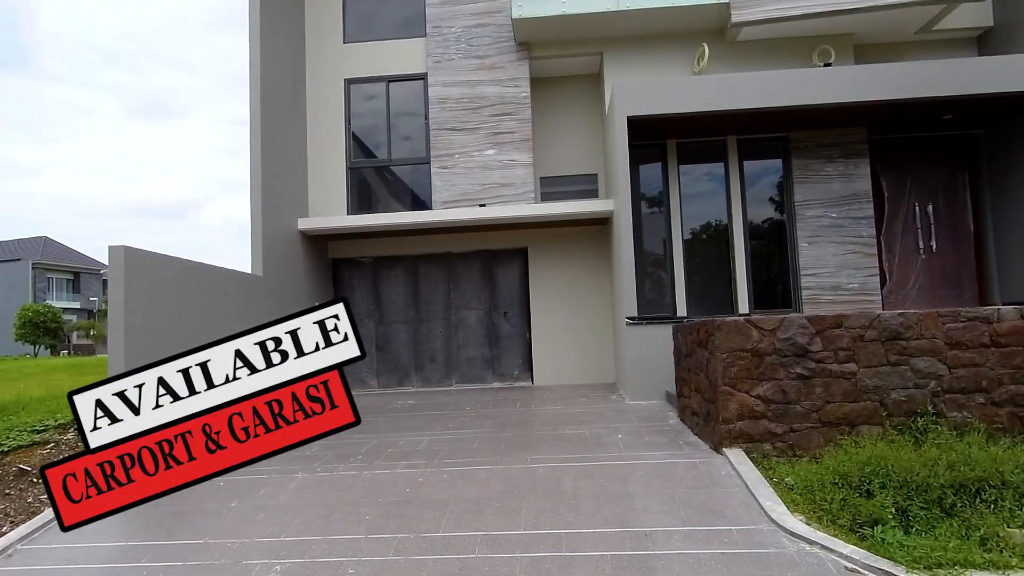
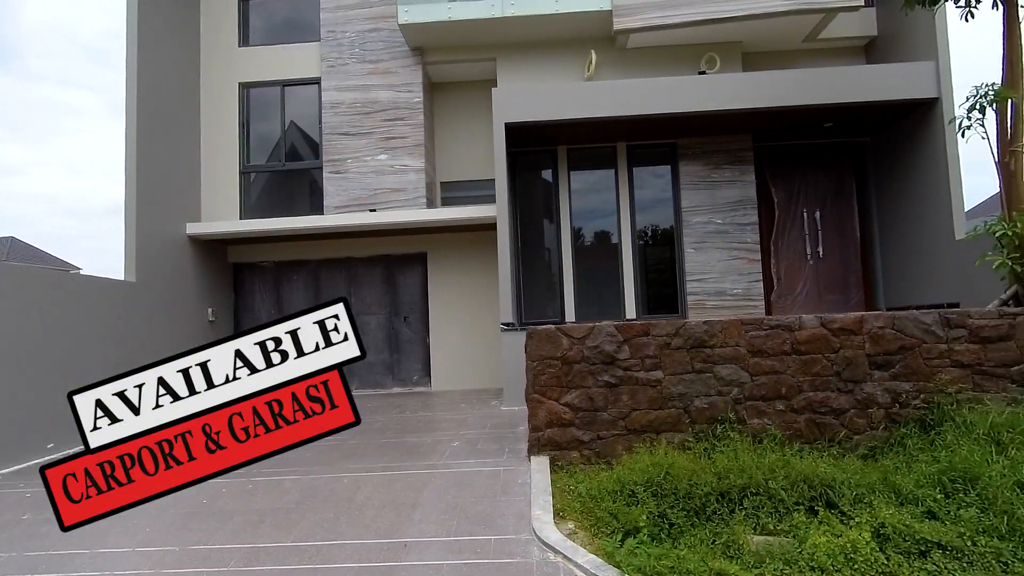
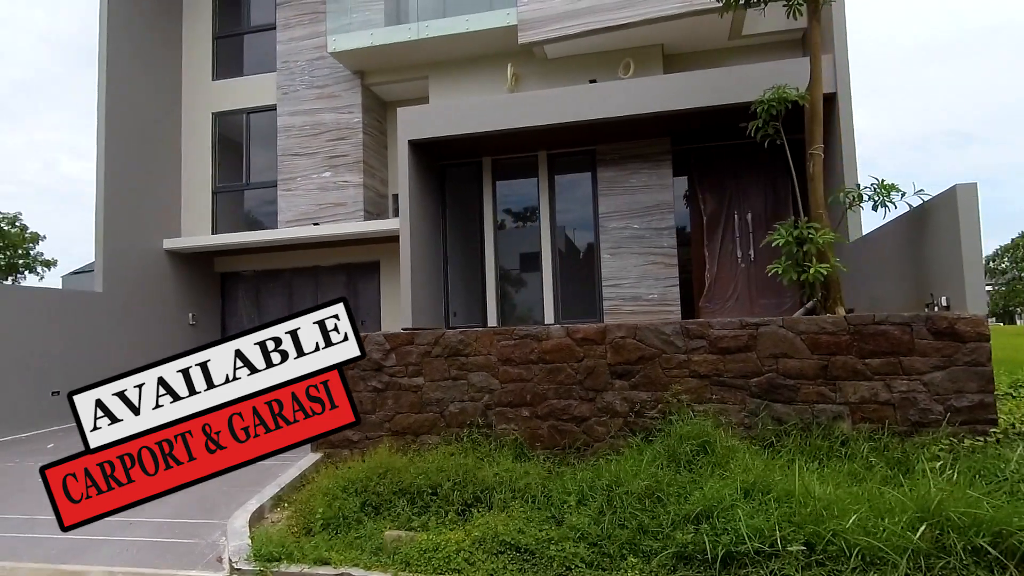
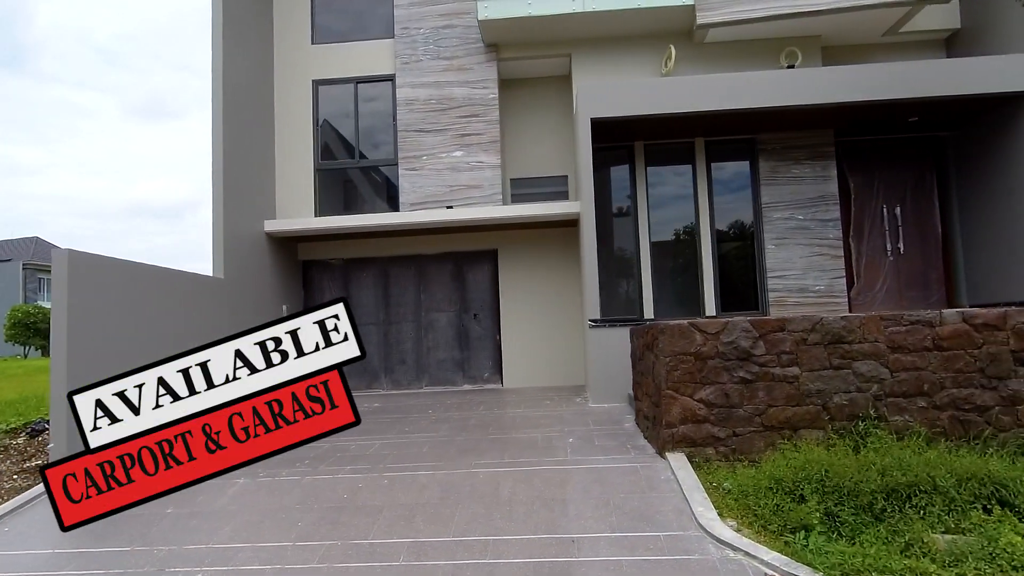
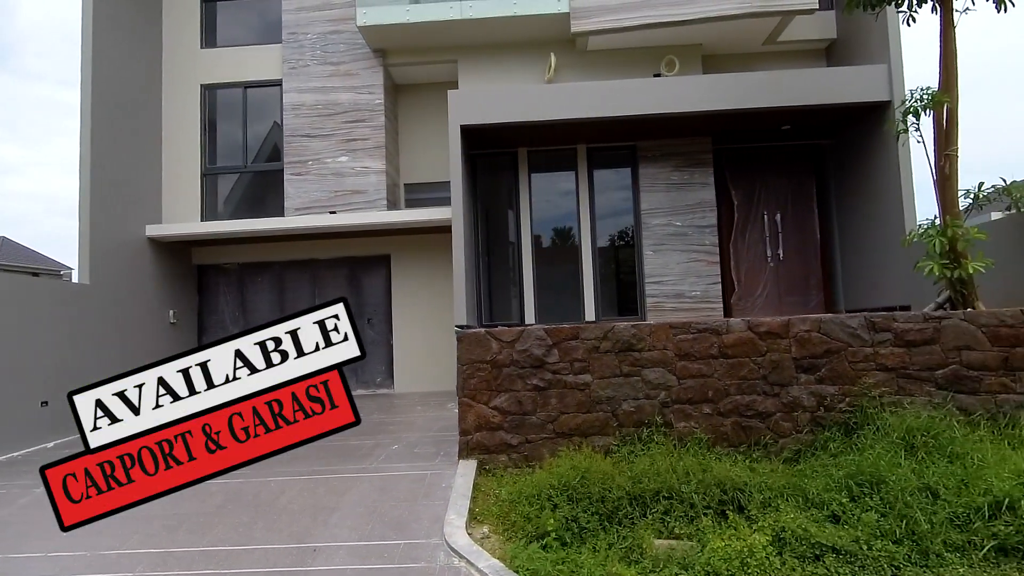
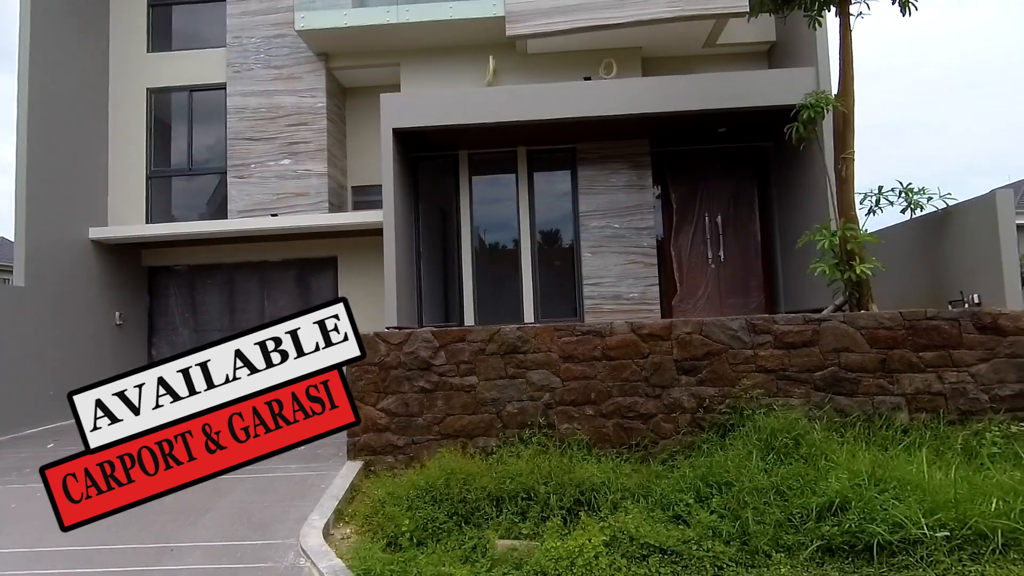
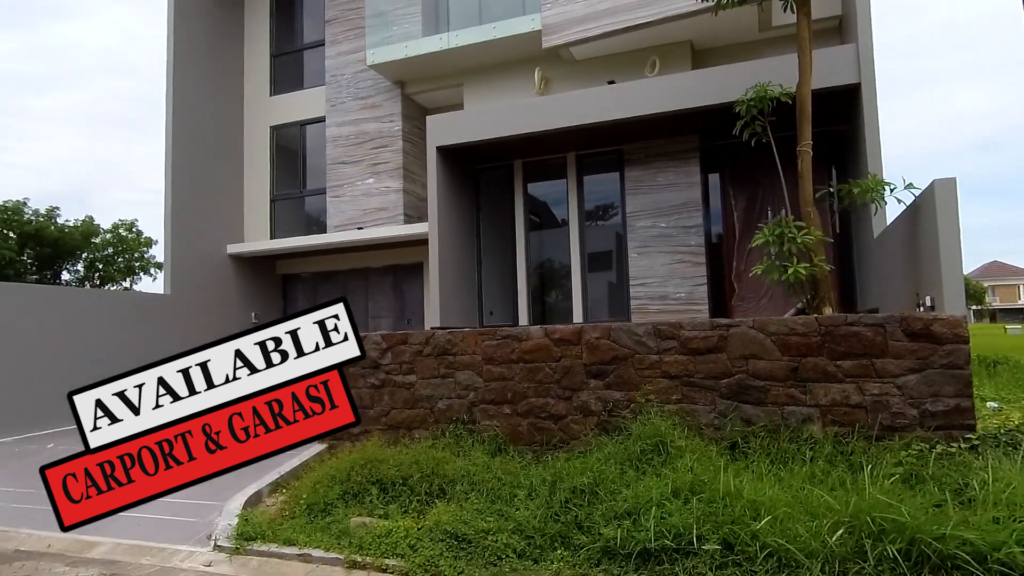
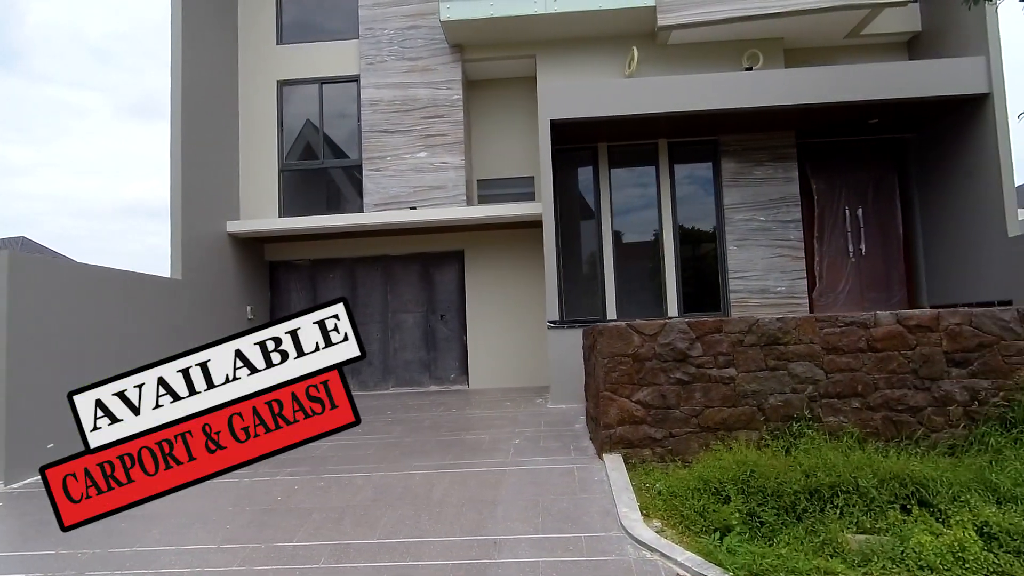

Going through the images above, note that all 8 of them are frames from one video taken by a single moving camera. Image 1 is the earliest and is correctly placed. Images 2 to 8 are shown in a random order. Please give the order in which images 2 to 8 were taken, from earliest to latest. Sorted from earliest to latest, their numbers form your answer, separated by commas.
4, 8, 2, 5, 6, 3, 7
